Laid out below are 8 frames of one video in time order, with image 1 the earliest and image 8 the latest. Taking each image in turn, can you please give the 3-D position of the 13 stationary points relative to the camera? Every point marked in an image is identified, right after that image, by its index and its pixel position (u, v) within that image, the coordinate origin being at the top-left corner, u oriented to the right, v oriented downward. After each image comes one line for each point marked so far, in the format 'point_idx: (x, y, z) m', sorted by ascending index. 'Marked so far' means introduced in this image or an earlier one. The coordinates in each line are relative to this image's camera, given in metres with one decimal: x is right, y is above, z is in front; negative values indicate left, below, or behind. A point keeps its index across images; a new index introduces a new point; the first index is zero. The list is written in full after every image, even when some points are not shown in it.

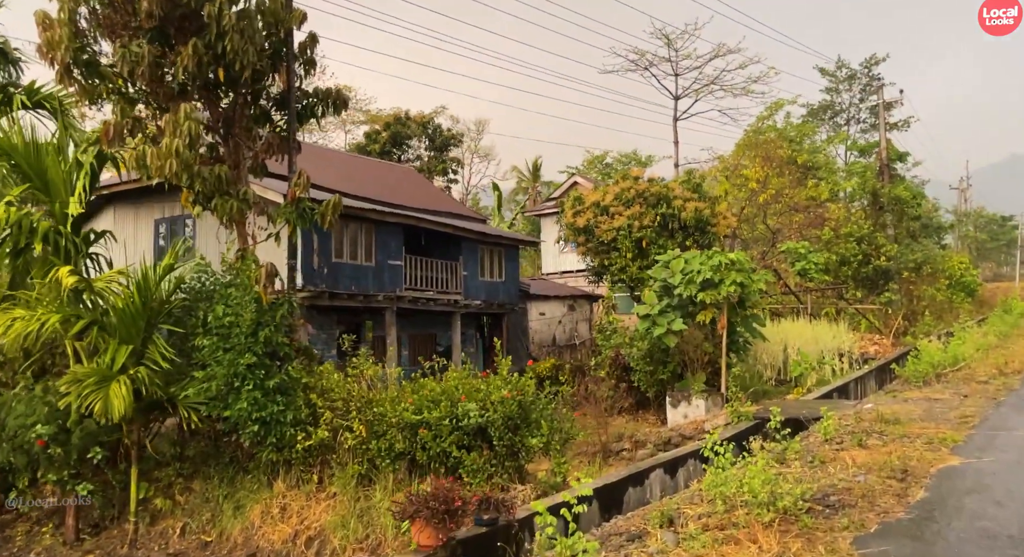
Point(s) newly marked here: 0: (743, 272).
0: (+3.6, +0.1, +12.5) m
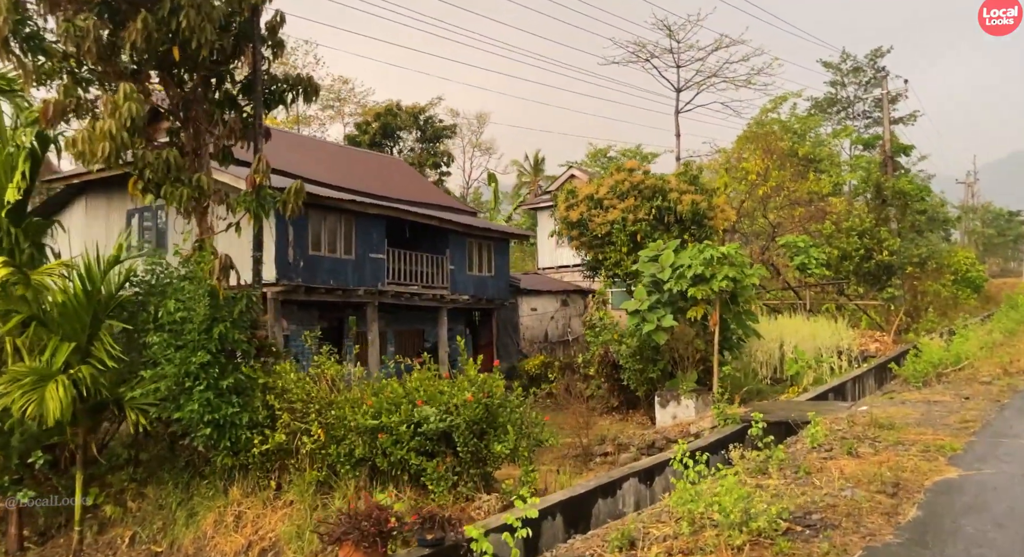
0: (+3.4, +0.2, +12.0) m
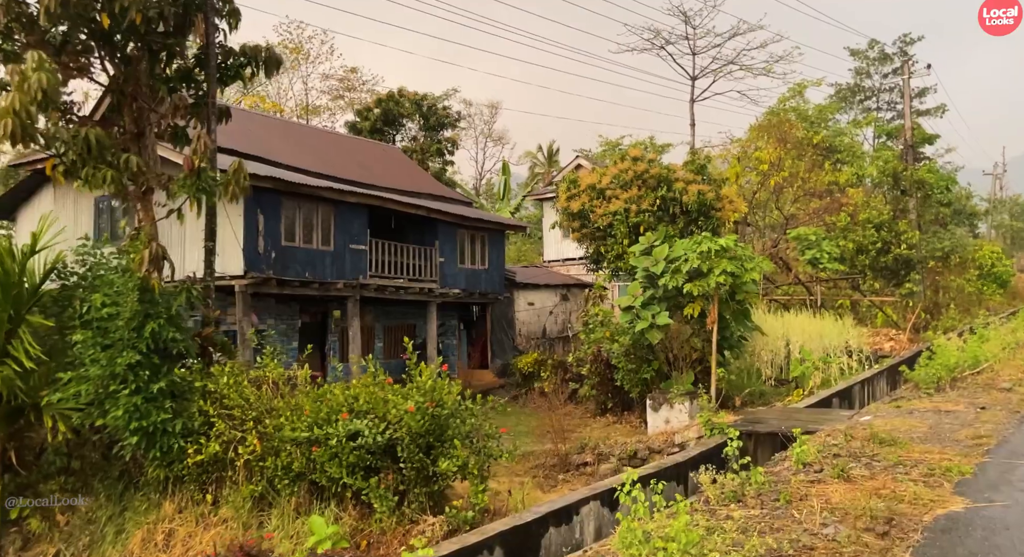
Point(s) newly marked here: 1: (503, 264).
0: (+3.1, +0.3, +11.2) m
1: (-0.2, +0.3, +16.8) m
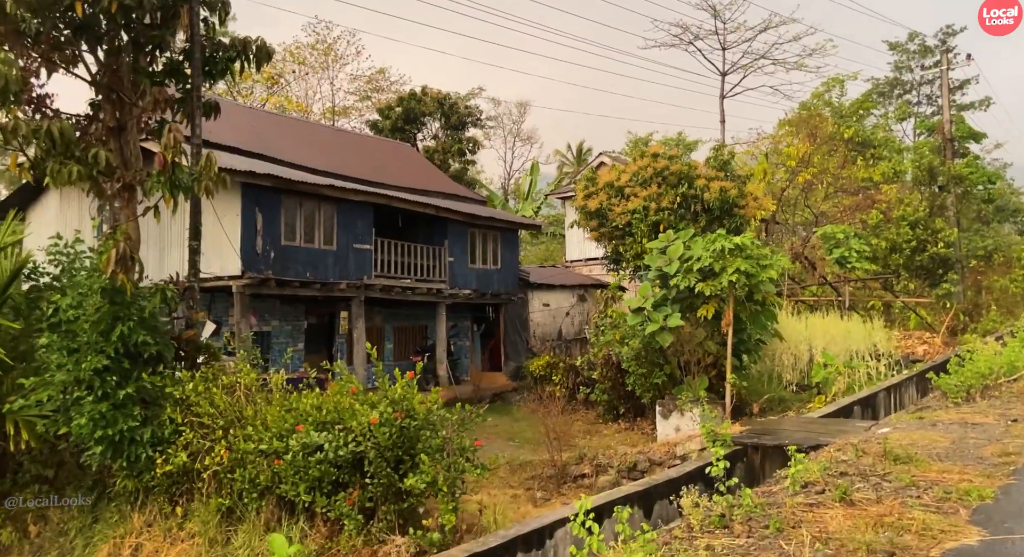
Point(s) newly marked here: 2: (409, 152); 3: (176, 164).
0: (+3.2, +0.2, +10.6) m
1: (+0.1, +0.3, +16.3) m
2: (-2.3, +2.8, +18.0) m
3: (-3.3, +1.1, +7.7) m
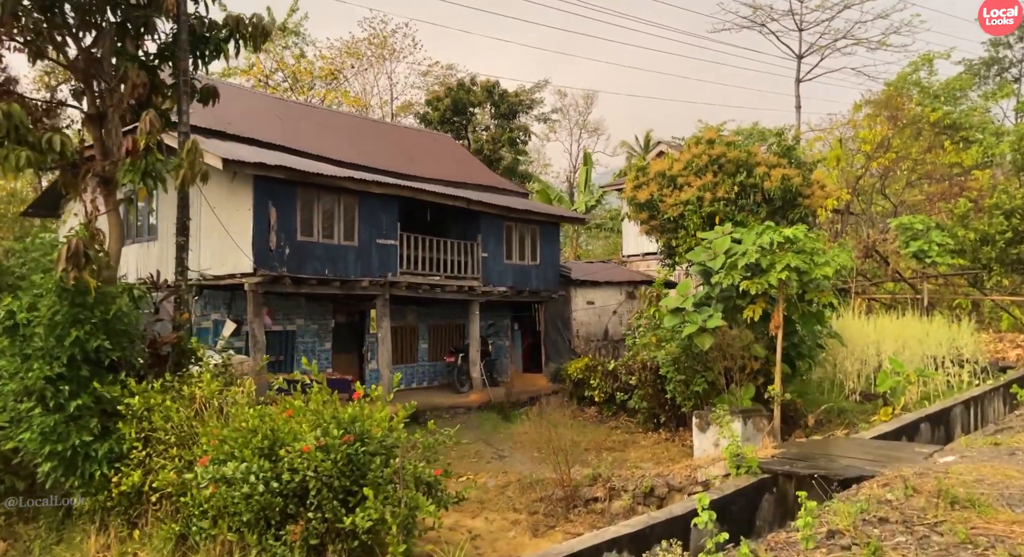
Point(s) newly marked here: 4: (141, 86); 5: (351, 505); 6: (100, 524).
0: (+3.4, +0.3, +9.4) m
1: (+0.9, +0.4, +15.4) m
2: (-1.4, +2.9, +17.3) m
3: (-3.2, +1.1, +7.2) m
4: (-3.6, +1.8, +7.7) m
5: (-1.0, -1.4, +5.0) m
6: (-3.2, -1.9, +6.3) m
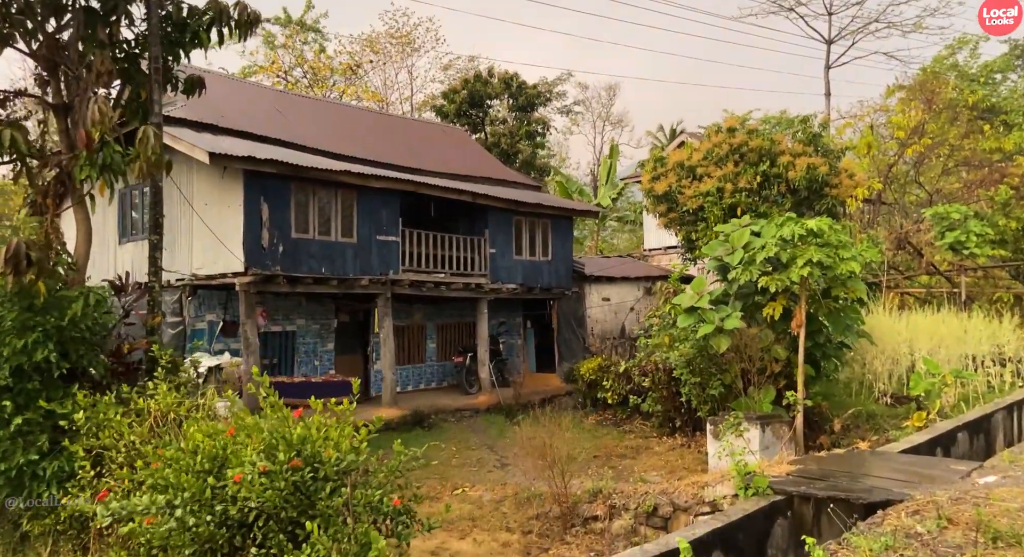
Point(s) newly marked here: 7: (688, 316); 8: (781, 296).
0: (+3.4, +0.3, +8.7) m
1: (+1.1, +0.4, +14.8) m
2: (-1.1, +3.0, +16.7) m
3: (-3.3, +1.1, +6.7) m
4: (-3.7, +1.8, +7.3) m
5: (-1.1, -1.4, +4.4) m
6: (-3.3, -1.9, +5.8) m
7: (+2.1, -0.5, +9.5) m
8: (+3.0, -0.2, +8.9) m
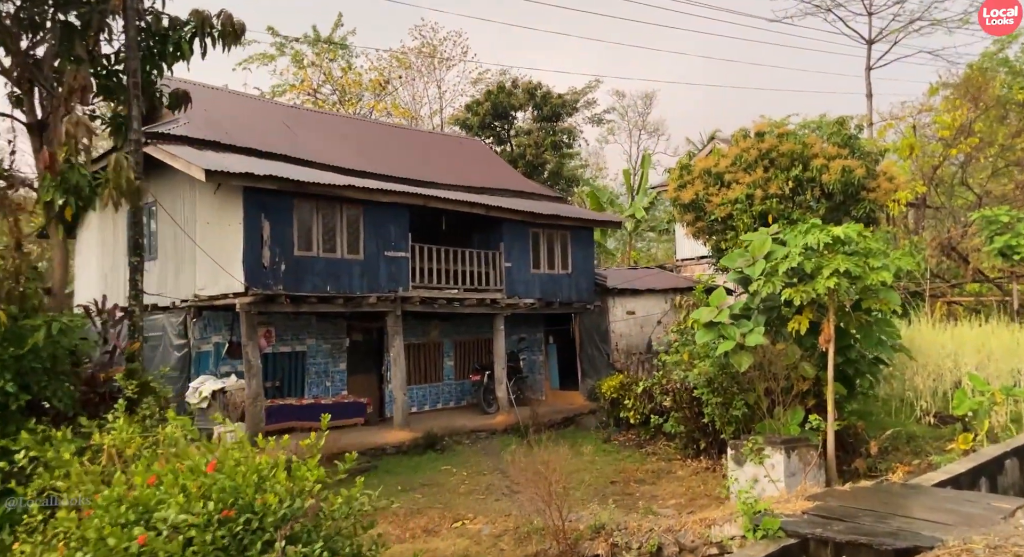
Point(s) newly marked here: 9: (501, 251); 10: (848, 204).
0: (+3.4, +0.2, +8.0) m
1: (+1.5, +0.2, +14.2) m
2: (-0.7, +2.7, +16.3) m
3: (-3.4, +0.9, +6.4) m
4: (-3.7, +1.6, +7.0) m
5: (-1.3, -1.5, +4.0) m
6: (-3.4, -2.1, +5.5) m
7: (+2.2, -0.6, +8.9) m
8: (+3.0, -0.3, +8.3) m
9: (-0.2, +0.4, +12.7) m
10: (+6.2, +1.4, +14.8) m
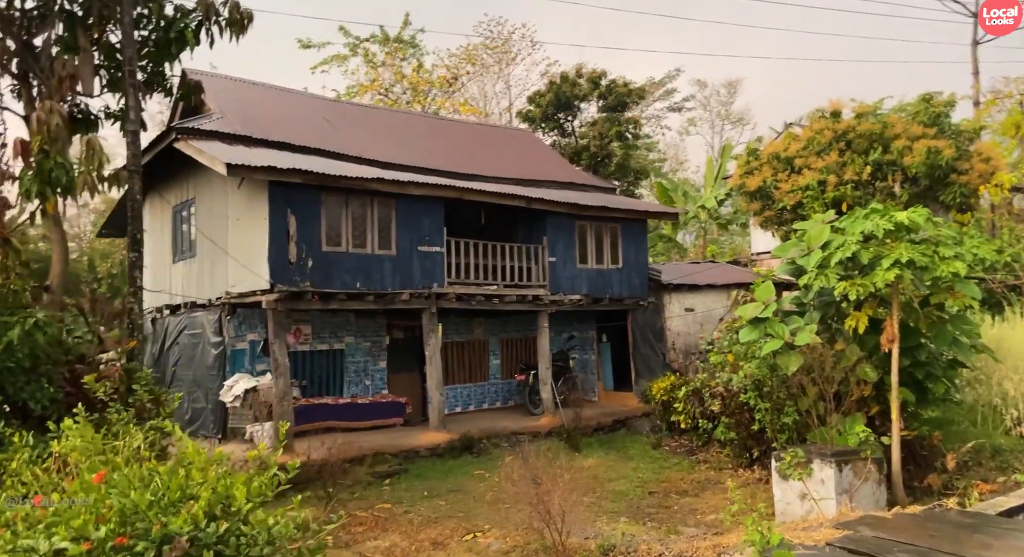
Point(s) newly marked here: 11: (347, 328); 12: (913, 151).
0: (+3.6, +0.3, +7.0) m
1: (+2.3, +0.3, +13.4) m
2: (+0.4, +2.8, +15.7) m
3: (-3.4, +0.9, +6.2) m
4: (-3.7, +1.6, +6.8) m
5: (-1.6, -1.5, +3.5) m
6: (-3.5, -2.1, +5.2) m
7: (+2.4, -0.5, +8.0) m
8: (+3.2, -0.2, +7.3) m
9: (+0.5, +0.5, +12.0) m
10: (+7.1, +1.5, +13.5) m
11: (-2.4, -0.7, +11.5) m
12: (+6.7, +2.1, +13.3) m
